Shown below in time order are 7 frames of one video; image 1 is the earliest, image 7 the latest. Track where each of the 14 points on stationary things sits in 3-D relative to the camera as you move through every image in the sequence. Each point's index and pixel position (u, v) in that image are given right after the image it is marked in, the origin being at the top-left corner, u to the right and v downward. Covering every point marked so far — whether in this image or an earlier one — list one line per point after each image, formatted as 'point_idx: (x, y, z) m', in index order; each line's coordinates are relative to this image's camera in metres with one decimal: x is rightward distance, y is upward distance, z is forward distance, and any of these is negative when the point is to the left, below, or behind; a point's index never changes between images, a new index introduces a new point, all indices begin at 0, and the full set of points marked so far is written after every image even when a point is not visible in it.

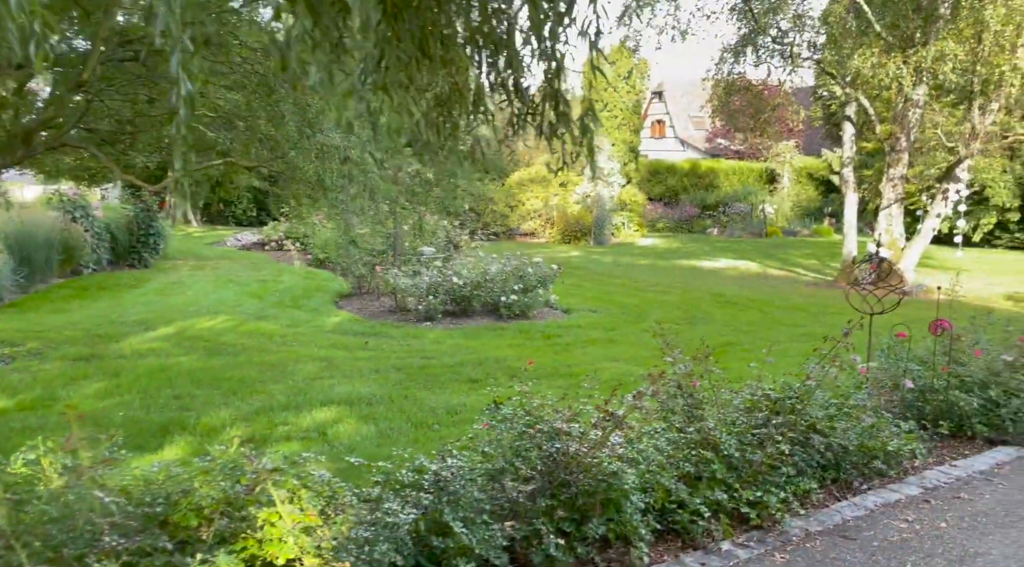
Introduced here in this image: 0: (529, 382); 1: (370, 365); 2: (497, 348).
0: (+0.1, -0.6, +5.8) m
1: (-1.0, -0.6, +6.3) m
2: (-0.1, -0.5, +7.3) m
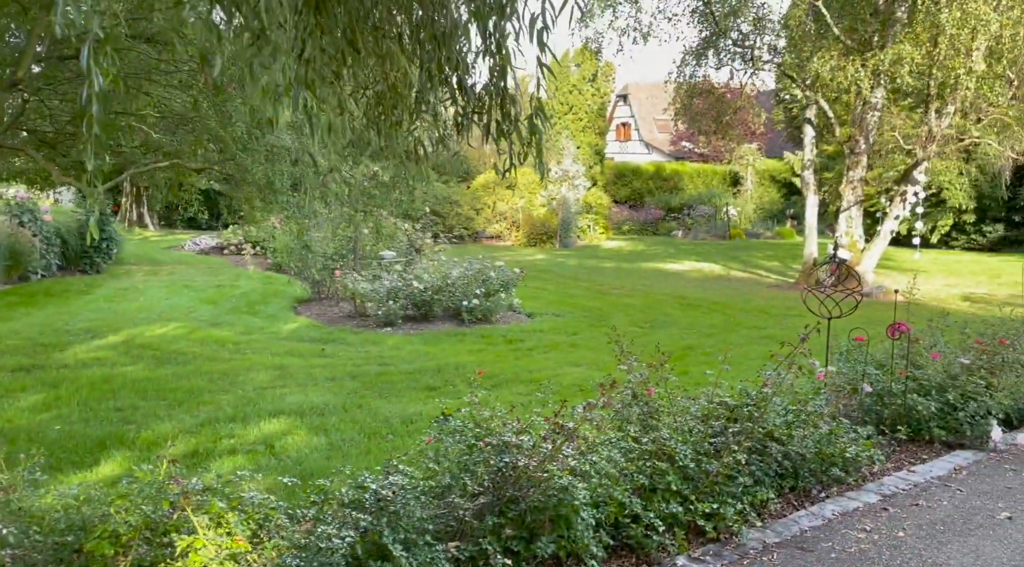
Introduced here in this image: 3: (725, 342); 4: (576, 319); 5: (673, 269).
0: (-0.1, -0.7, +5.8) m
1: (-1.3, -0.6, +6.2) m
2: (-0.4, -0.6, +7.2) m
3: (+1.8, -0.5, +7.9) m
4: (+0.7, -0.4, +9.4) m
5: (+2.9, +0.3, +16.2) m
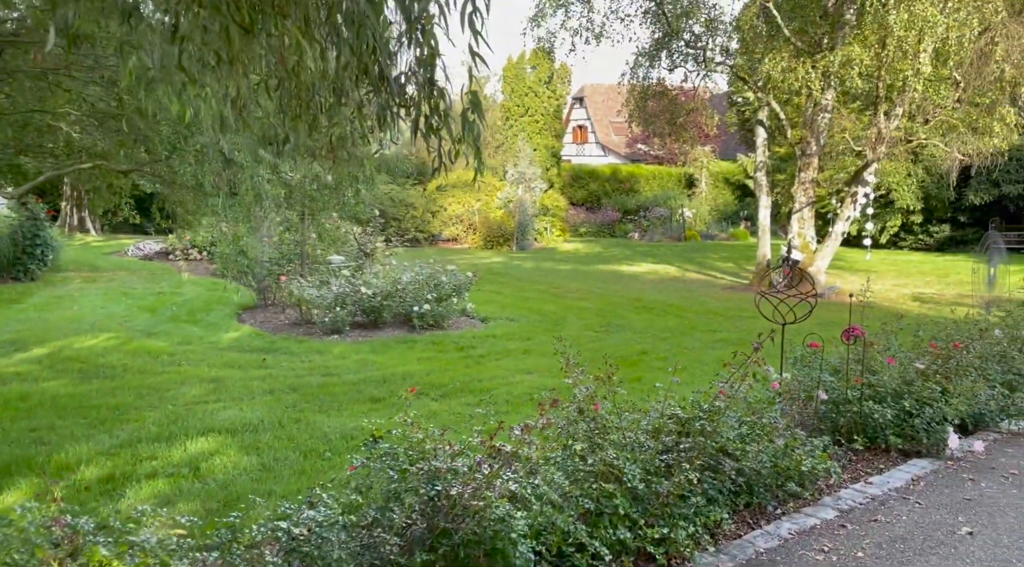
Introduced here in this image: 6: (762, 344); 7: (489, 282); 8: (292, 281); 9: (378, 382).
0: (-0.4, -0.7, +5.5) m
1: (-1.6, -0.7, +5.9) m
2: (-0.8, -0.6, +7.0) m
3: (+1.4, -0.5, +7.8) m
4: (+0.2, -0.4, +9.2) m
5: (+2.1, +0.2, +16.1) m
6: (+1.0, -0.3, +3.8) m
7: (-0.3, 0.0, +13.9) m
8: (-2.3, 0.0, +9.4) m
9: (-0.9, -0.7, +6.2) m
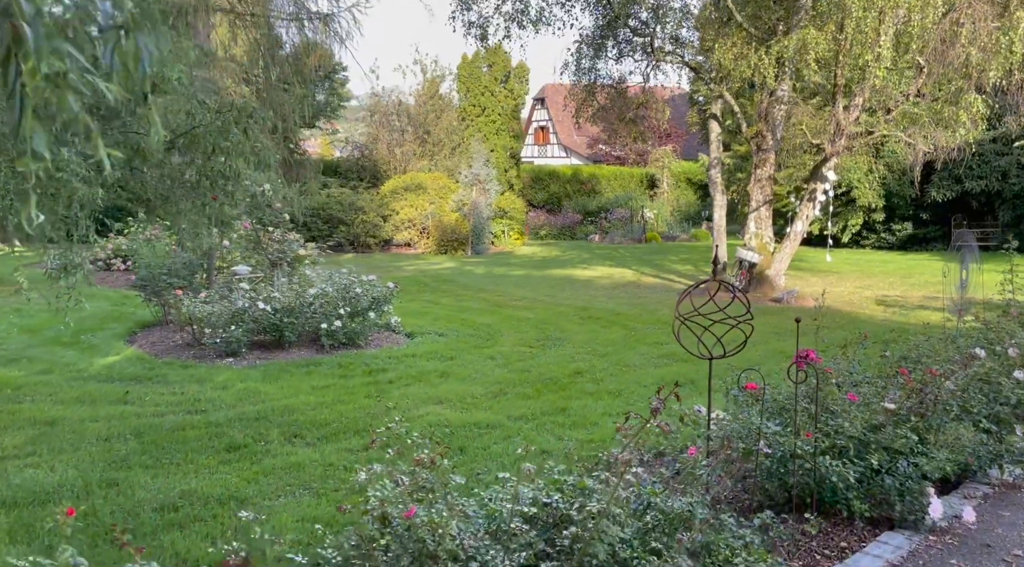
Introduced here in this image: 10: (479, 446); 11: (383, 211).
0: (-1.0, -0.8, +4.5) m
1: (-2.2, -0.8, +4.9) m
2: (-1.4, -0.7, +6.0) m
3: (+0.8, -0.6, +6.8) m
4: (-0.5, -0.5, +8.3) m
5: (+1.2, +0.1, +15.2) m
6: (+0.5, -0.3, +2.8) m
7: (-1.2, -0.1, +12.9) m
8: (-2.9, -0.1, +8.3) m
9: (-1.5, -0.8, +5.2) m
10: (-0.2, -0.8, +4.5) m
11: (-2.8, +1.6, +19.9) m
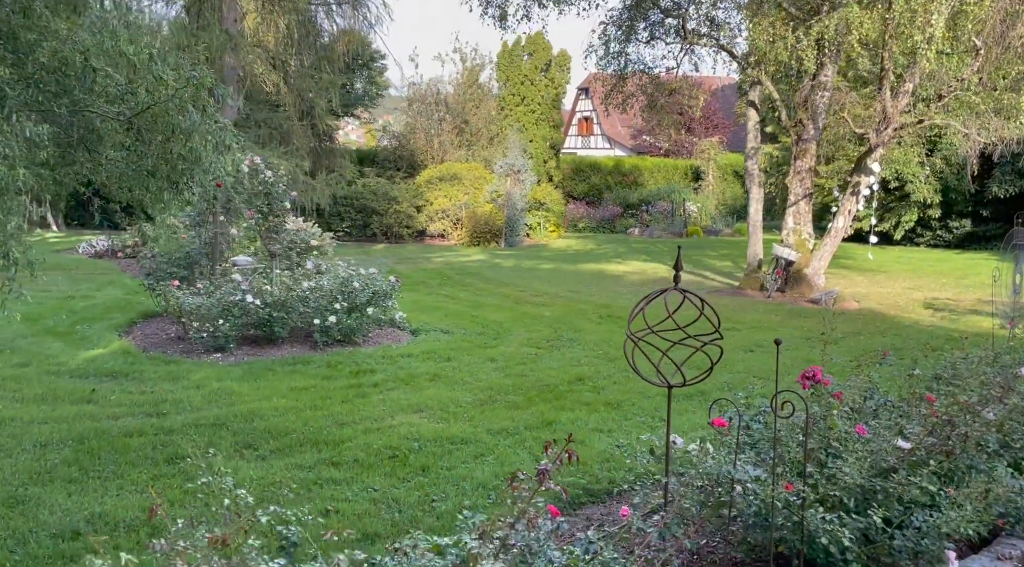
0: (-1.1, -0.8, +4.1) m
1: (-2.3, -0.7, +4.5) m
2: (-1.5, -0.7, +5.5) m
3: (+0.8, -0.6, +6.3) m
4: (-0.4, -0.5, +7.8) m
5: (+1.6, +0.2, +14.6) m
6: (+0.3, -0.4, +2.3) m
7: (-0.8, 0.0, +12.4) m
8: (-2.9, 0.0, +7.9) m
9: (-1.6, -0.7, +4.7) m
10: (-0.3, -0.8, +4.0) m
11: (-2.1, +1.8, +19.5) m
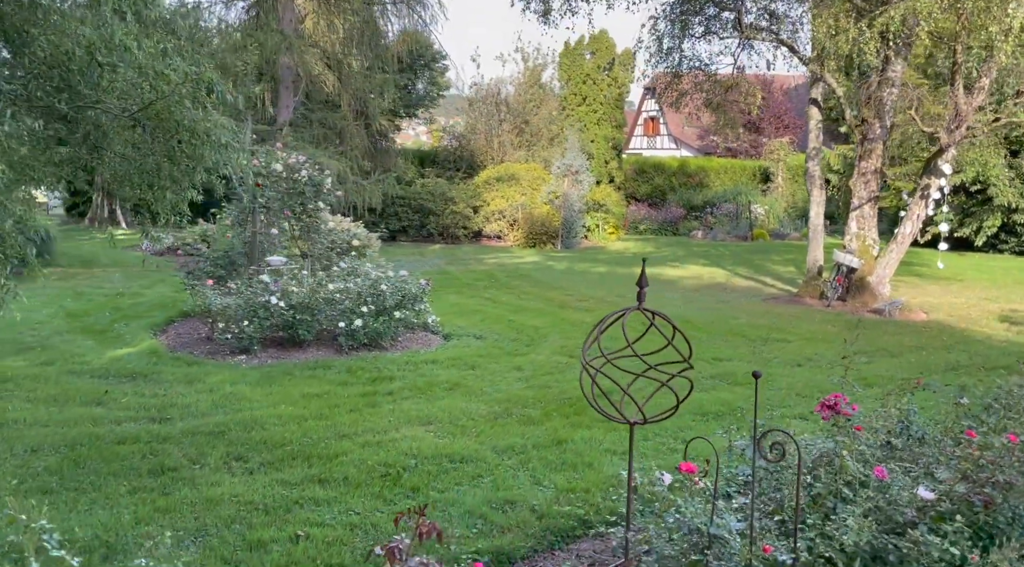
0: (-1.1, -0.8, +3.9) m
1: (-2.3, -0.7, +4.3) m
2: (-1.3, -0.7, +5.3) m
3: (+0.9, -0.6, +5.9) m
4: (-0.1, -0.5, +7.5) m
5: (+2.4, +0.1, +14.1) m
6: (+0.2, -0.4, +2.0) m
7: (-0.2, 0.0, +12.1) m
8: (-2.6, 0.0, +7.8) m
9: (-1.5, -0.7, +4.5) m
10: (-0.3, -0.8, +3.7) m
11: (-0.9, +1.7, +19.3) m
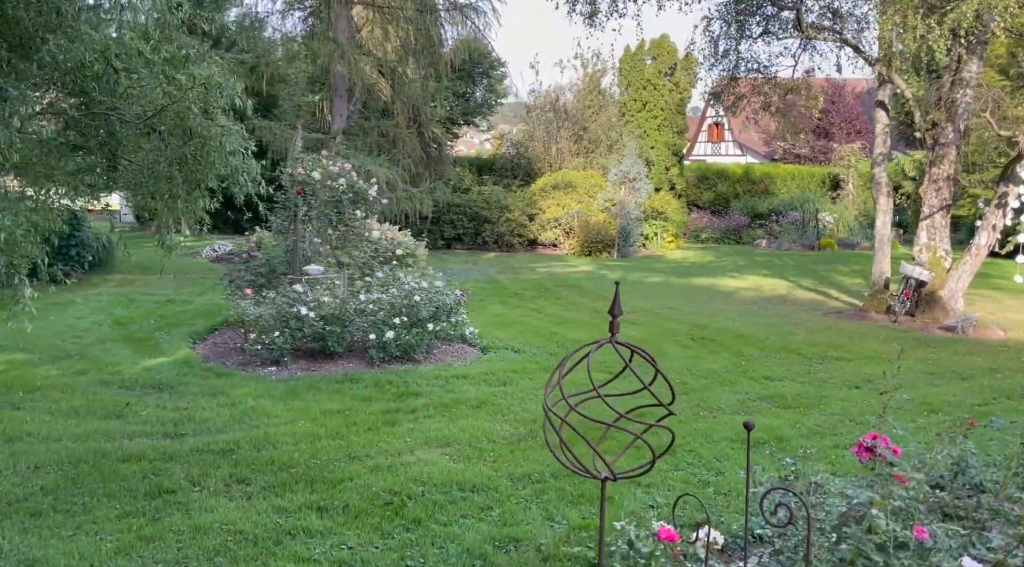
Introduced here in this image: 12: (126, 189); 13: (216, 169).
0: (-1.1, -0.9, +3.6) m
1: (-2.2, -0.8, +4.2) m
2: (-1.2, -0.7, +5.1) m
3: (+1.1, -0.7, +5.5) m
4: (+0.2, -0.6, +7.2) m
5: (+3.2, 0.0, +13.6) m
6: (+0.1, -0.4, +1.7) m
7: (+0.5, -0.1, +11.8) m
8: (-2.2, -0.1, +7.7) m
9: (-1.4, -0.8, +4.3) m
10: (-0.3, -0.9, +3.4) m
11: (+0.3, +1.6, +19.0) m
12: (-1.8, +0.4, +4.2) m
13: (-1.3, +0.5, +4.1) m
